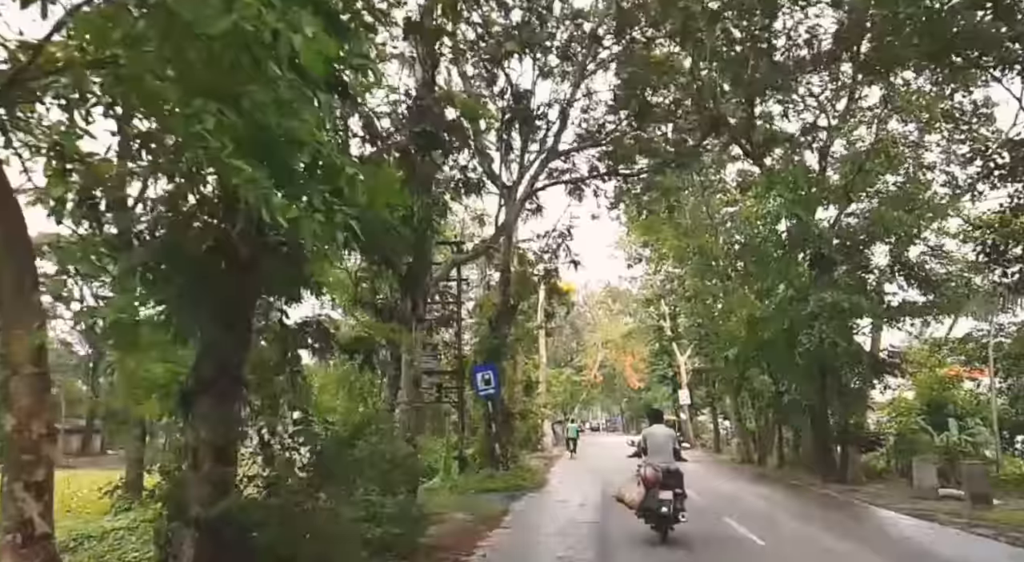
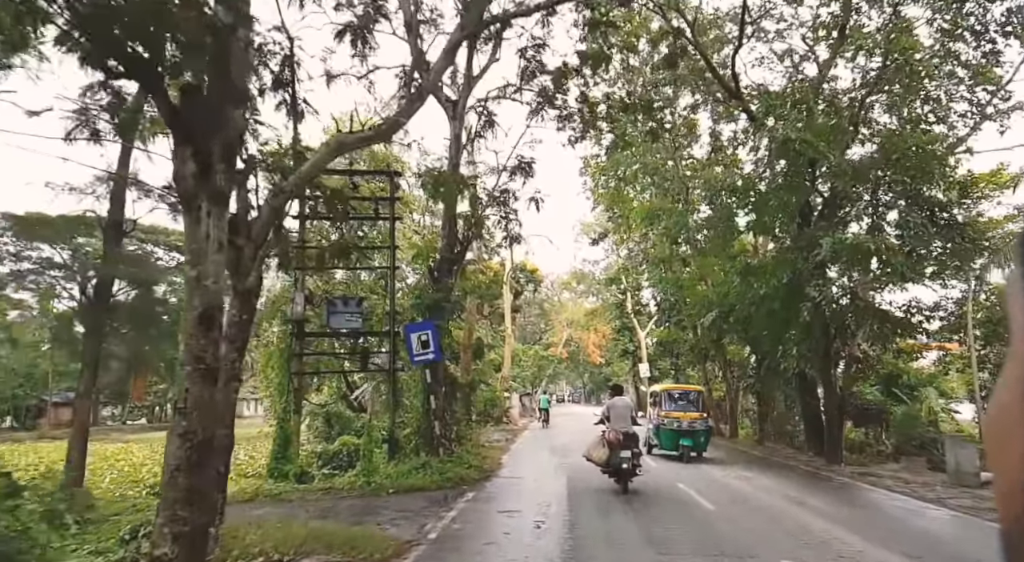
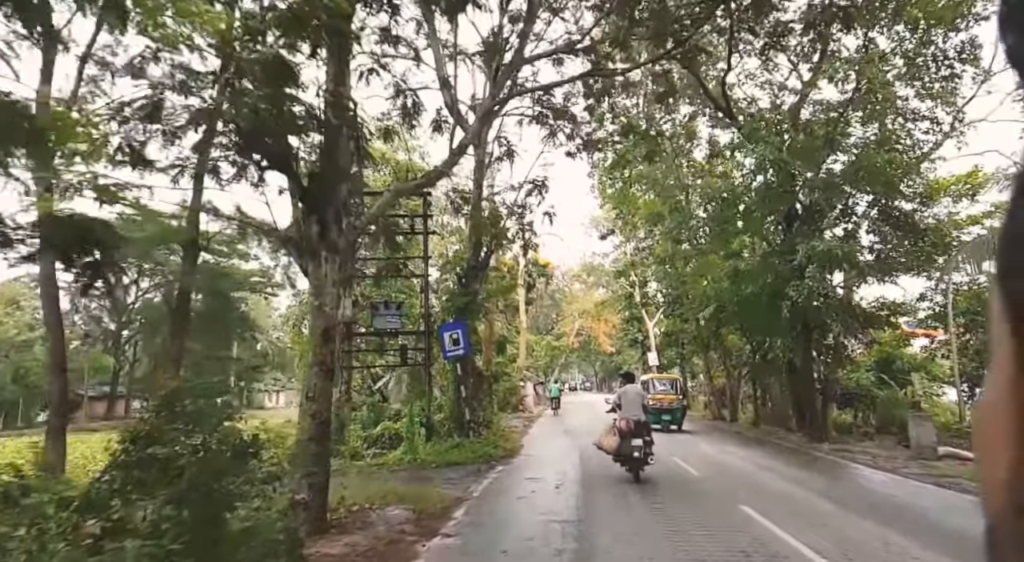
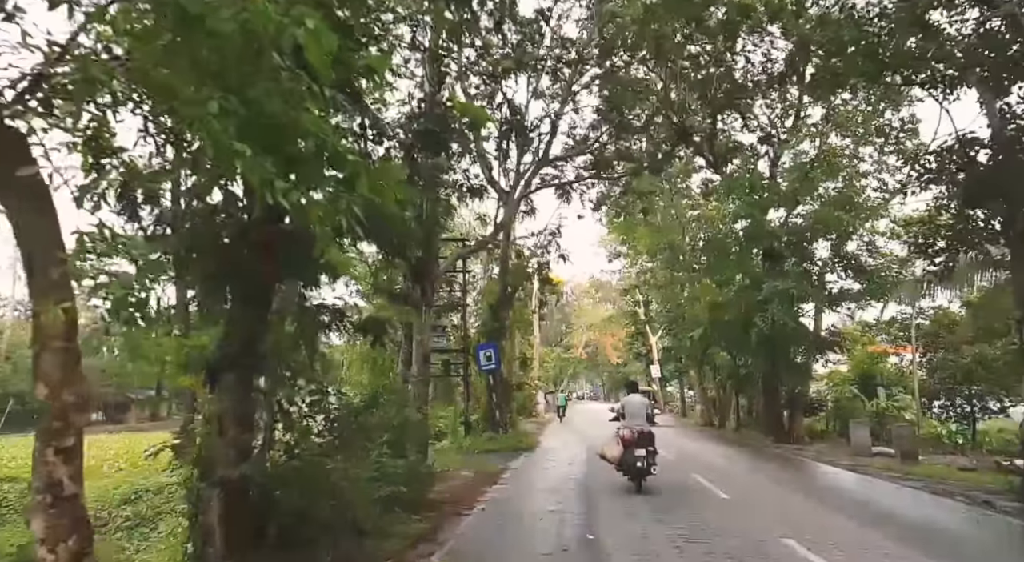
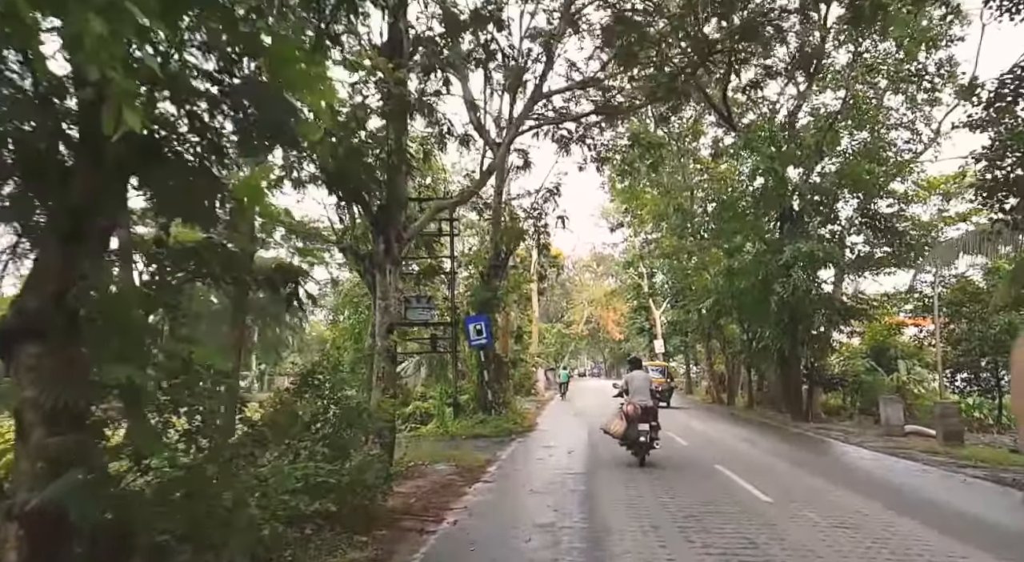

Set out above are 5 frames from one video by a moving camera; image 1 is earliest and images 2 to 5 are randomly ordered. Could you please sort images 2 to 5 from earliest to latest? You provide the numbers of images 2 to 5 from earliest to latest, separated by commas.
4, 5, 3, 2
